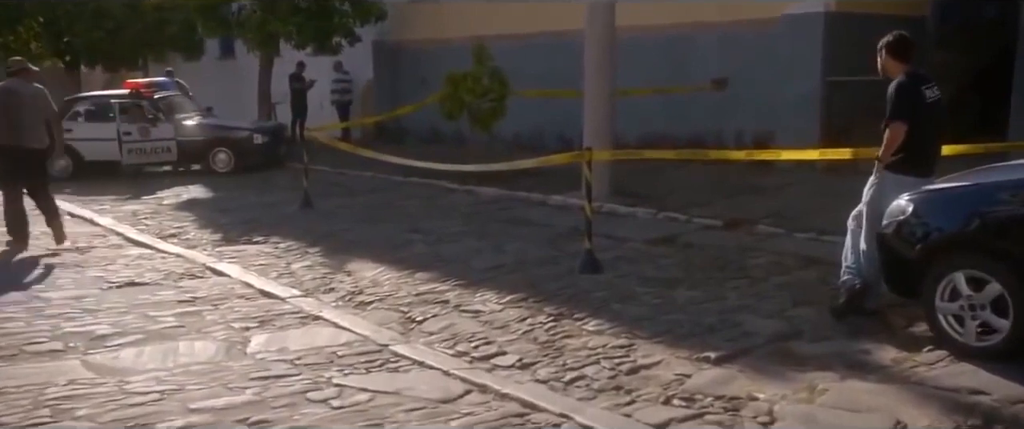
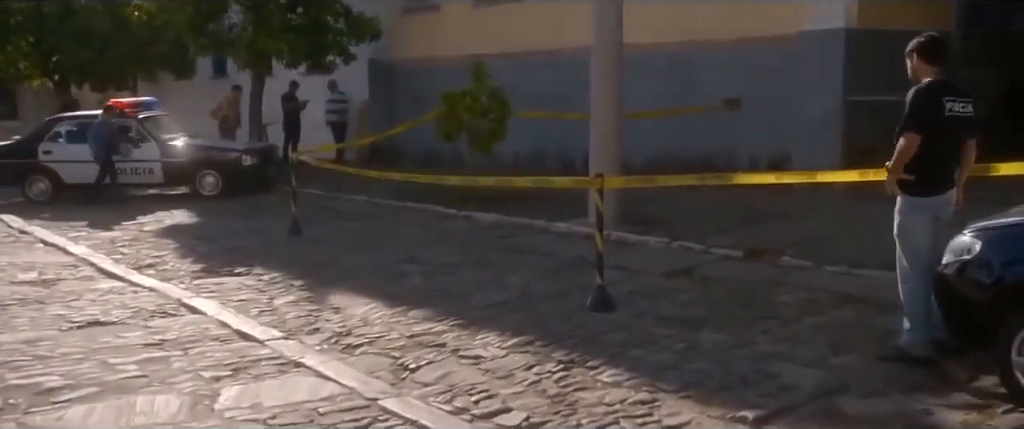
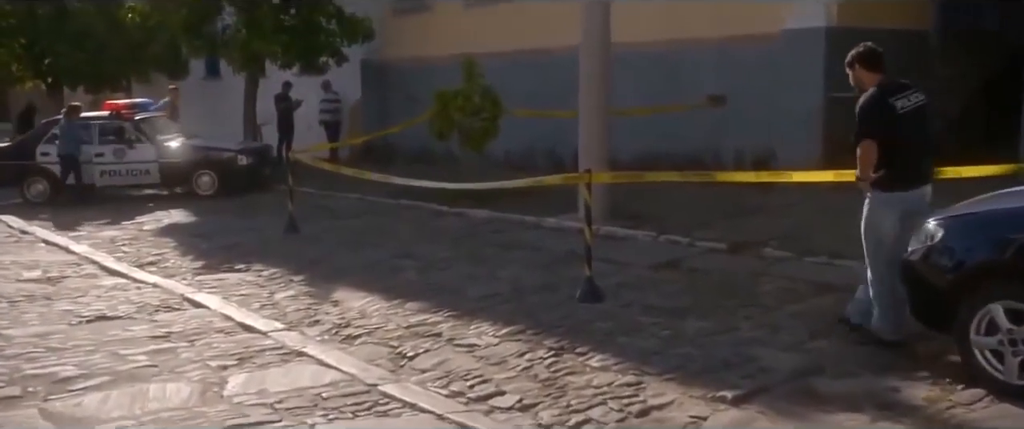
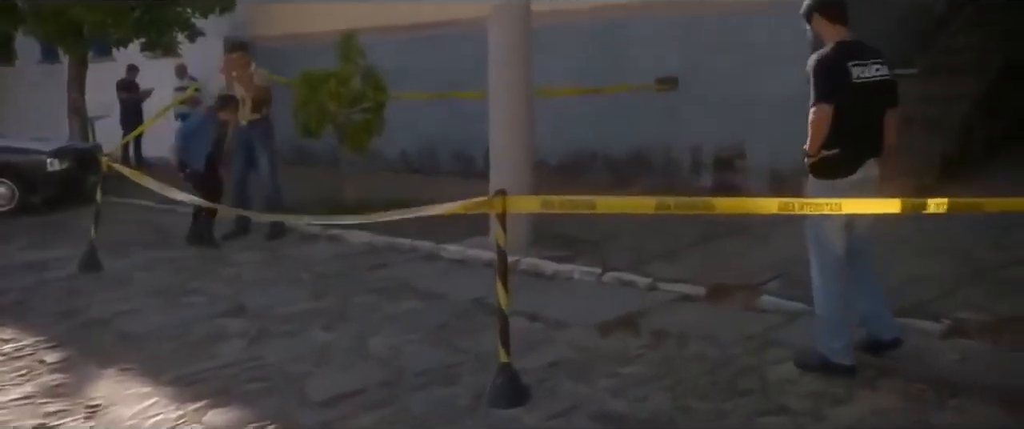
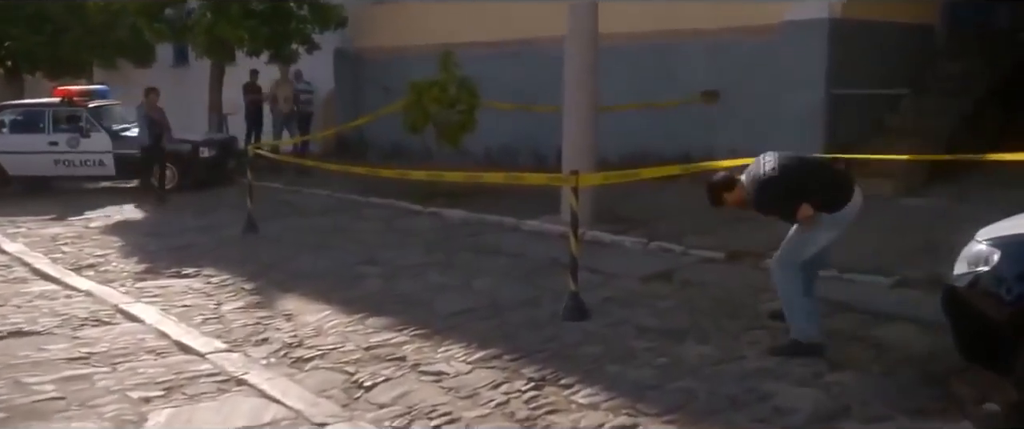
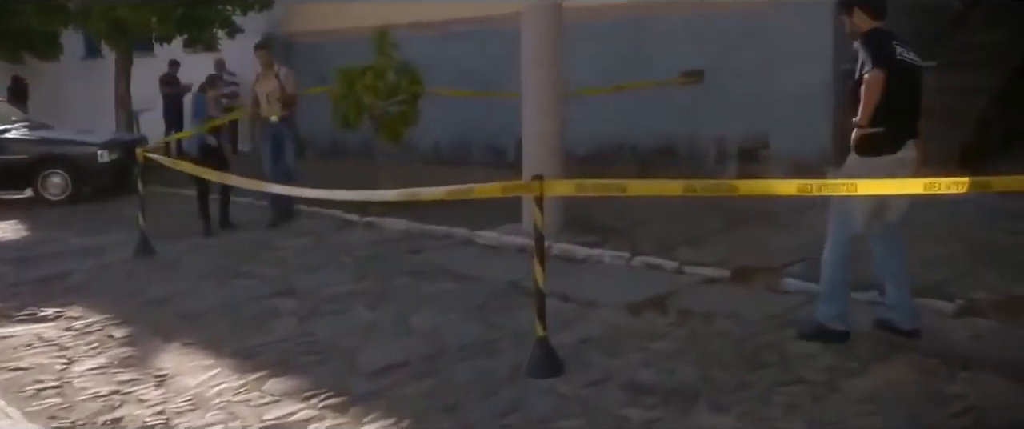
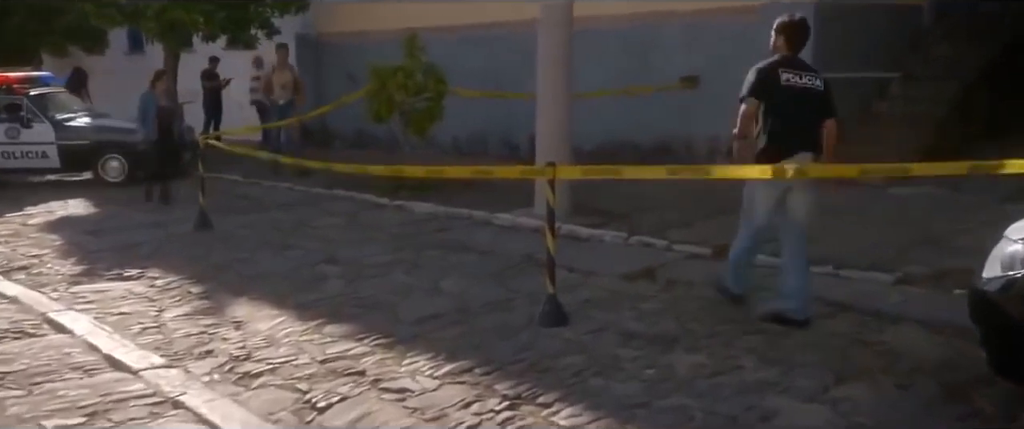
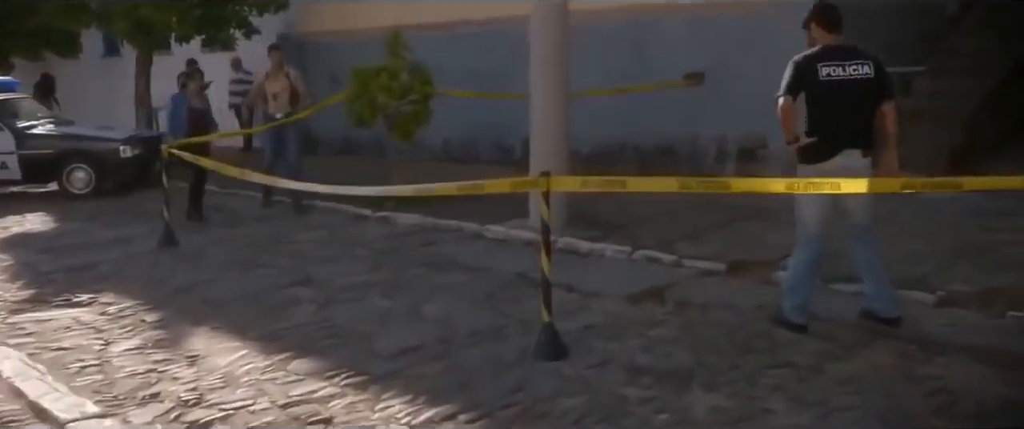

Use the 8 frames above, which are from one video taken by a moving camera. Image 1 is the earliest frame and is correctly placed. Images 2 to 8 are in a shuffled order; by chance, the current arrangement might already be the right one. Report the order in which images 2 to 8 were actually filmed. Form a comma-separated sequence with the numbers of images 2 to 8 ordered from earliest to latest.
3, 2, 5, 7, 8, 6, 4
